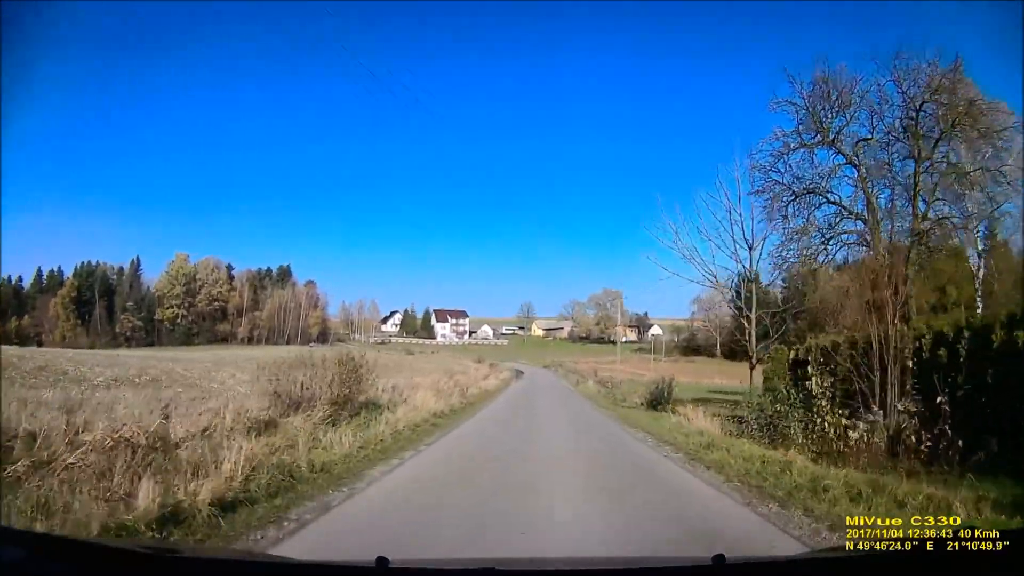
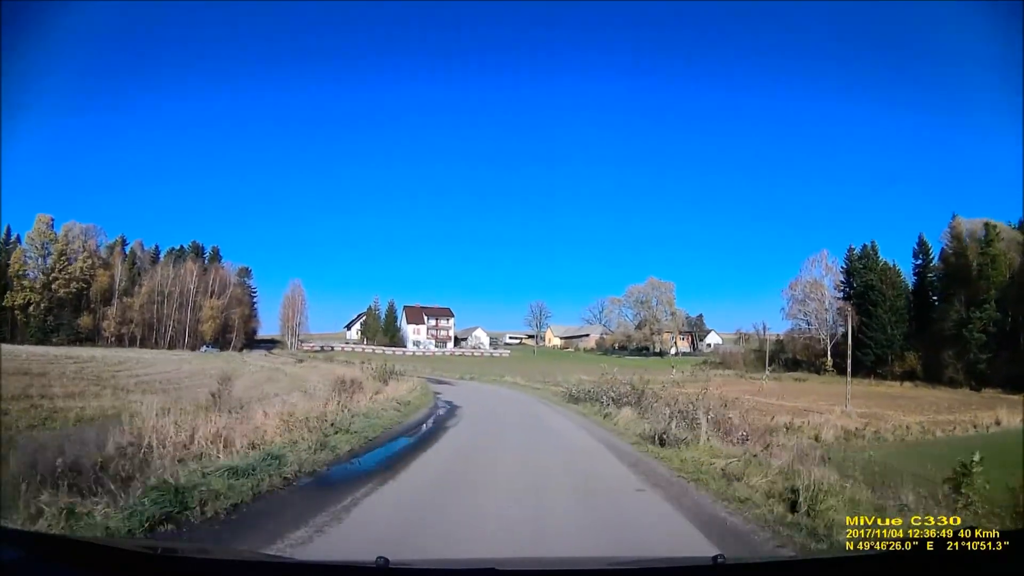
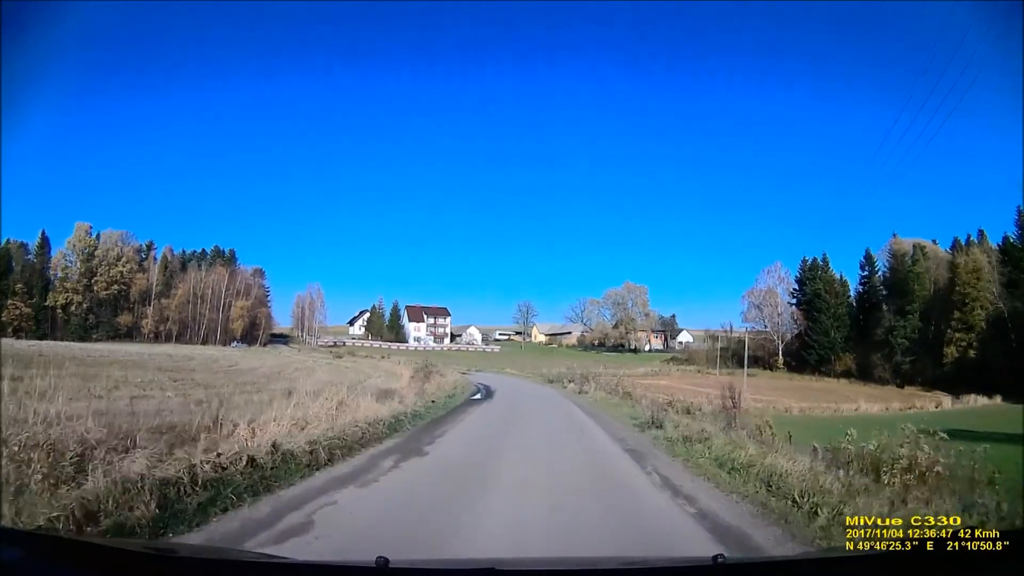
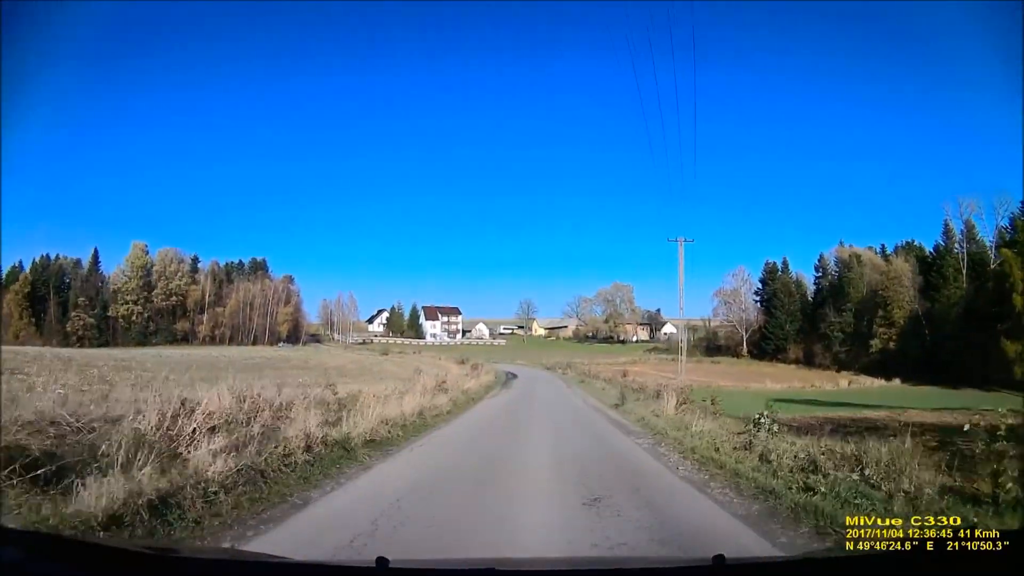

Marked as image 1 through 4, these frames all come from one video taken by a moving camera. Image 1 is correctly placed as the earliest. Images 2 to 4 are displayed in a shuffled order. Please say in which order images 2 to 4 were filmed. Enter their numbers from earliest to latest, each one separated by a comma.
4, 3, 2
